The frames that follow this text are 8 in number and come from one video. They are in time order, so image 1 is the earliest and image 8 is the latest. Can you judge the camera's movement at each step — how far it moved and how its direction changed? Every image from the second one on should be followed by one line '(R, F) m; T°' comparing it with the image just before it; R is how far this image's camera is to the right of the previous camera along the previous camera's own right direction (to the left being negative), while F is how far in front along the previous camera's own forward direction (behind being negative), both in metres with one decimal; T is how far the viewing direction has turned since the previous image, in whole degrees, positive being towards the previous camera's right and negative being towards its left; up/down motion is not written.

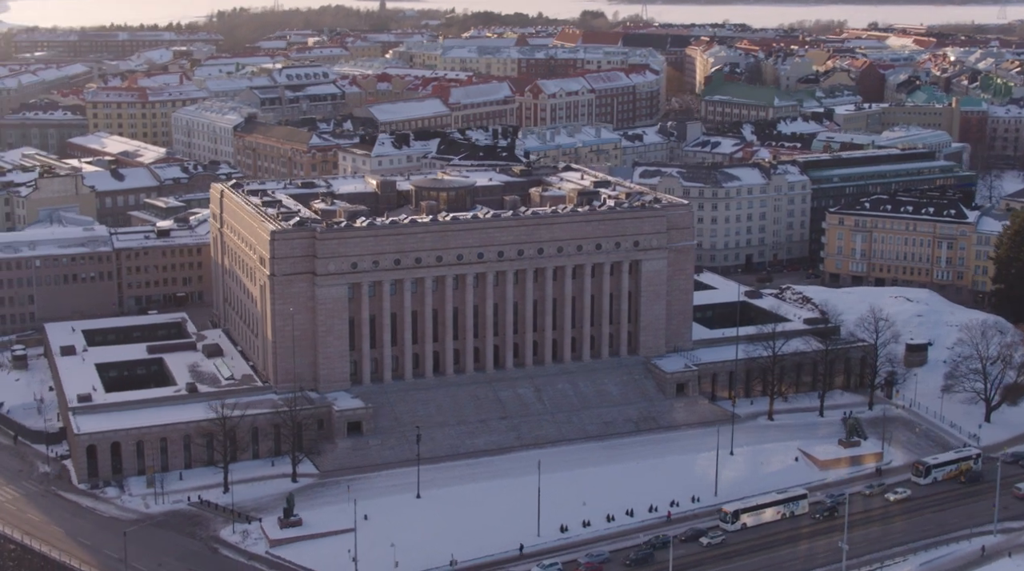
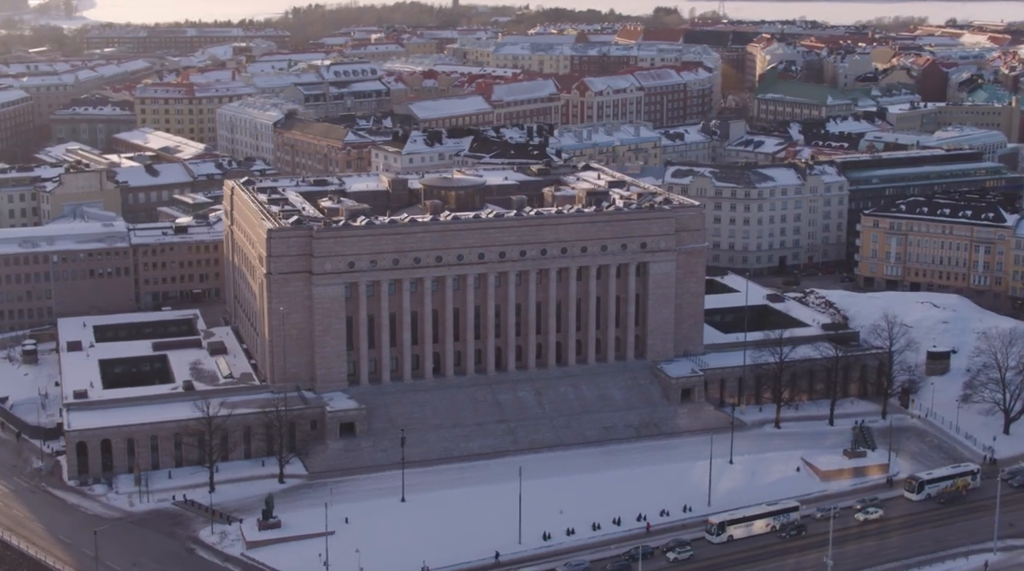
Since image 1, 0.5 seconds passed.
(+3.4, +1.1) m; -3°
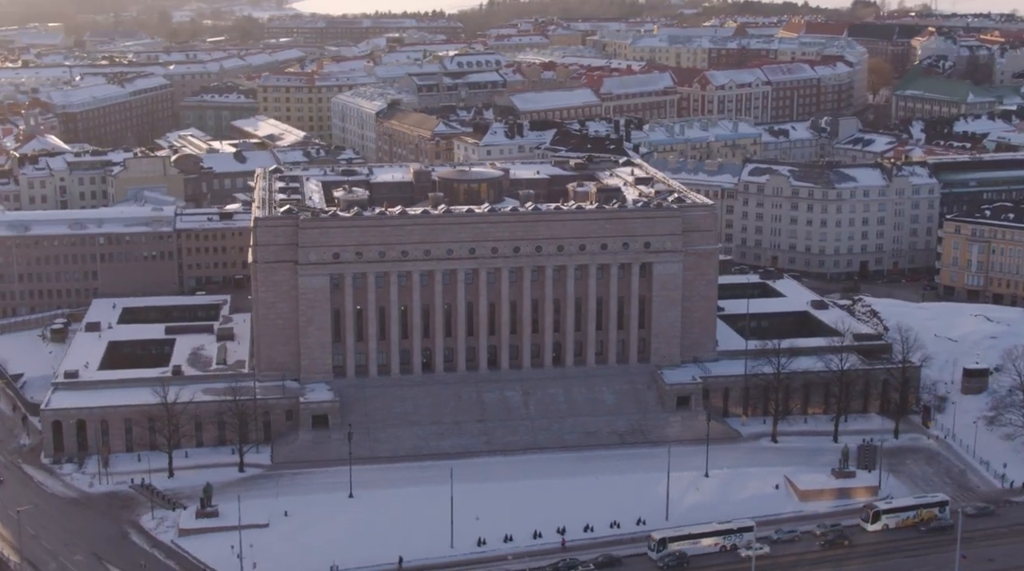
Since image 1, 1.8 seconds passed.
(+9.2, +2.3) m; -8°
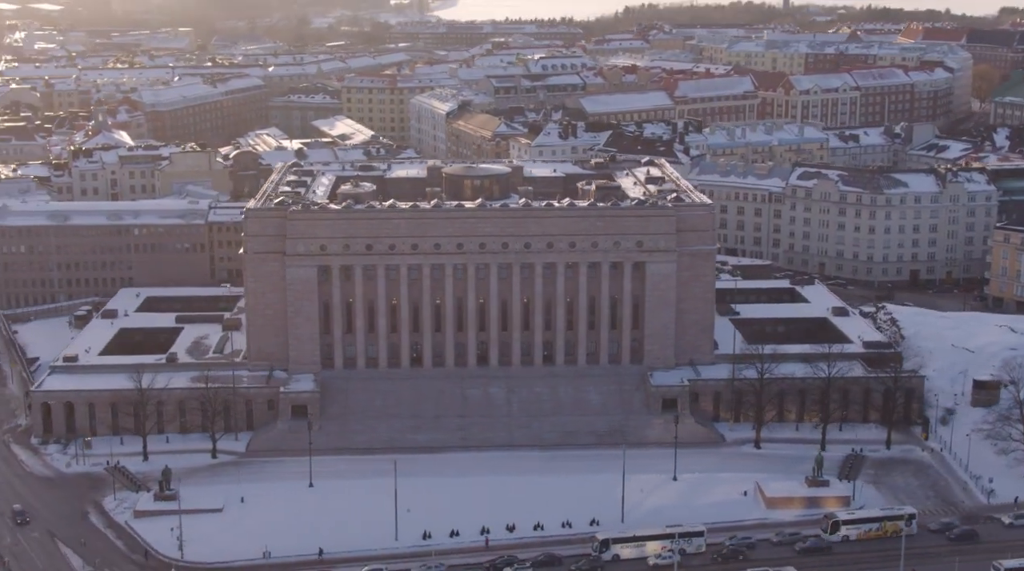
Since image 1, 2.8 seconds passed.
(+6.7, +0.8) m; -6°
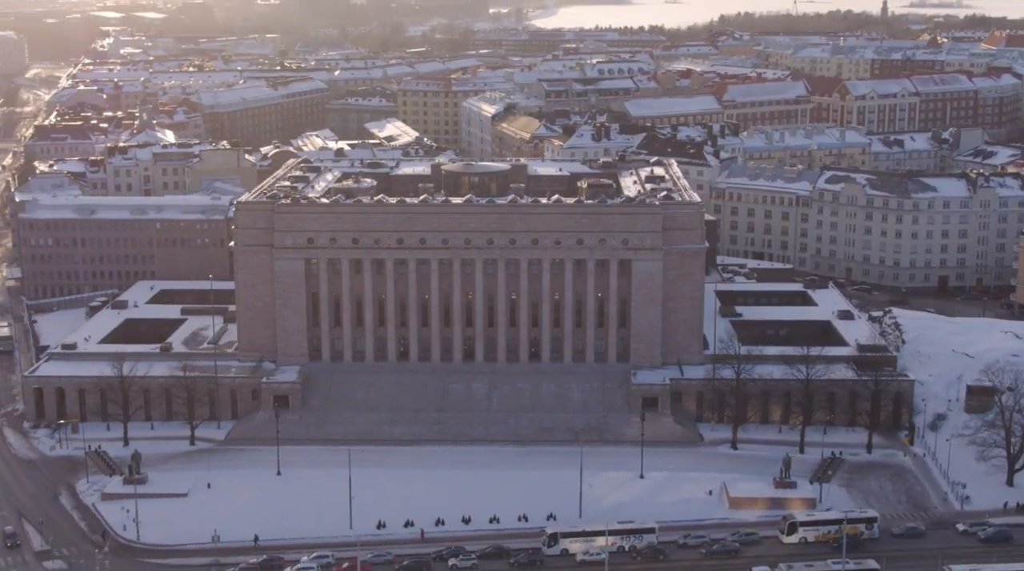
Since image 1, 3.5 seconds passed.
(+5.0, +0.1) m; -4°
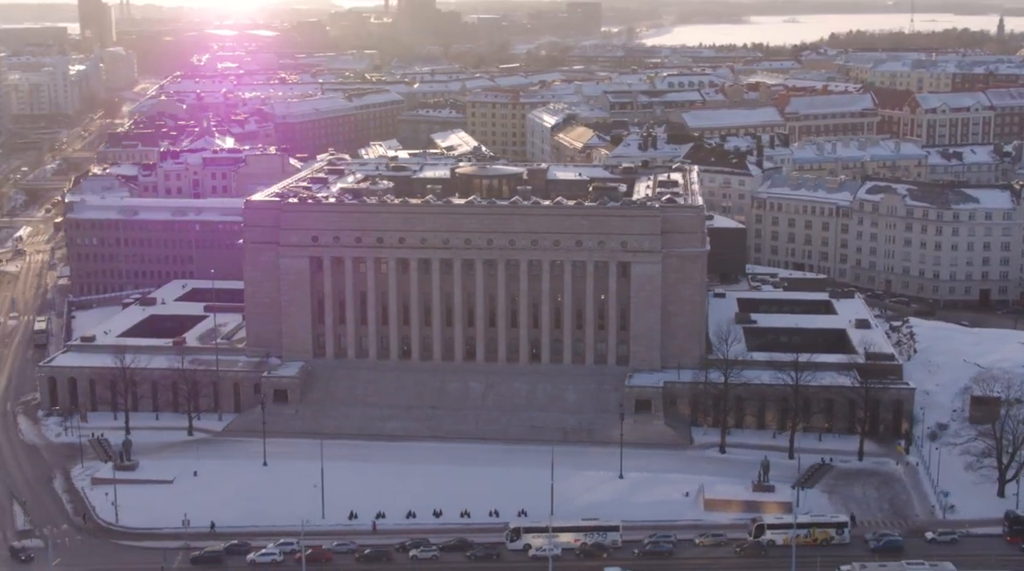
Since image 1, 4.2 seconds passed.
(+5.0, -0.2) m; -5°
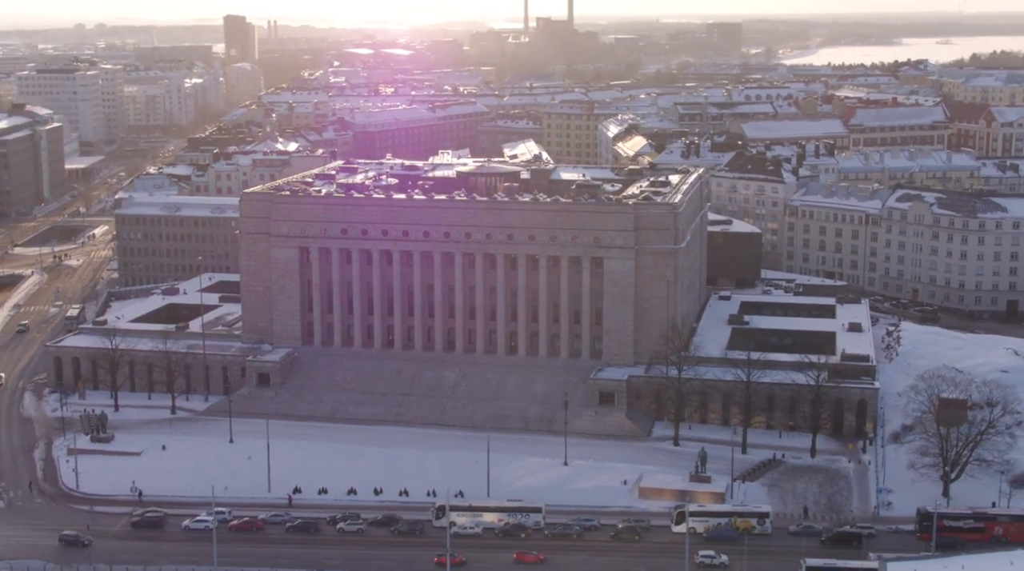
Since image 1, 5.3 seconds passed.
(+7.4, -1.0) m; -6°
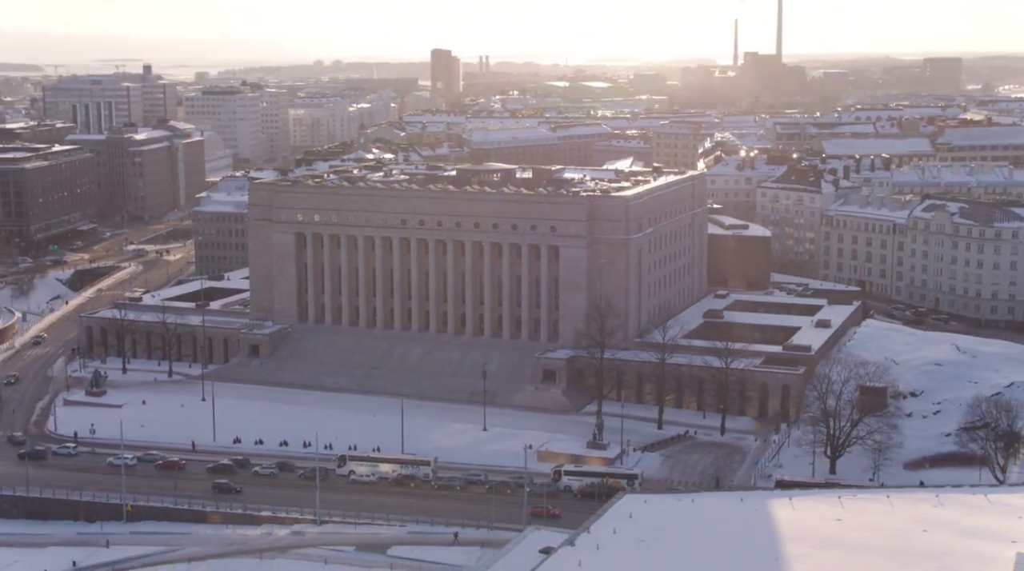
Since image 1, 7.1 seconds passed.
(+11.9, -3.3) m; -9°
